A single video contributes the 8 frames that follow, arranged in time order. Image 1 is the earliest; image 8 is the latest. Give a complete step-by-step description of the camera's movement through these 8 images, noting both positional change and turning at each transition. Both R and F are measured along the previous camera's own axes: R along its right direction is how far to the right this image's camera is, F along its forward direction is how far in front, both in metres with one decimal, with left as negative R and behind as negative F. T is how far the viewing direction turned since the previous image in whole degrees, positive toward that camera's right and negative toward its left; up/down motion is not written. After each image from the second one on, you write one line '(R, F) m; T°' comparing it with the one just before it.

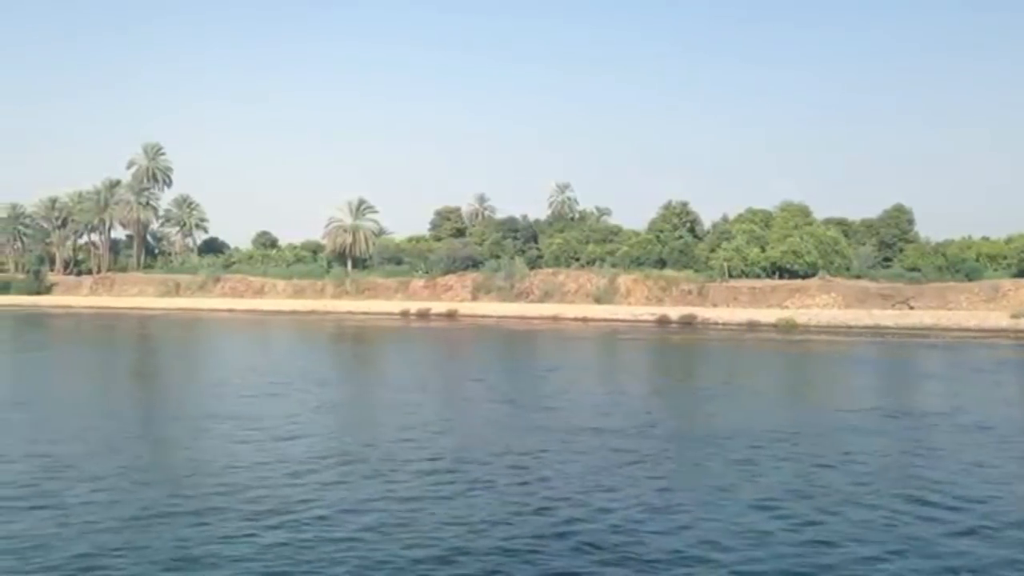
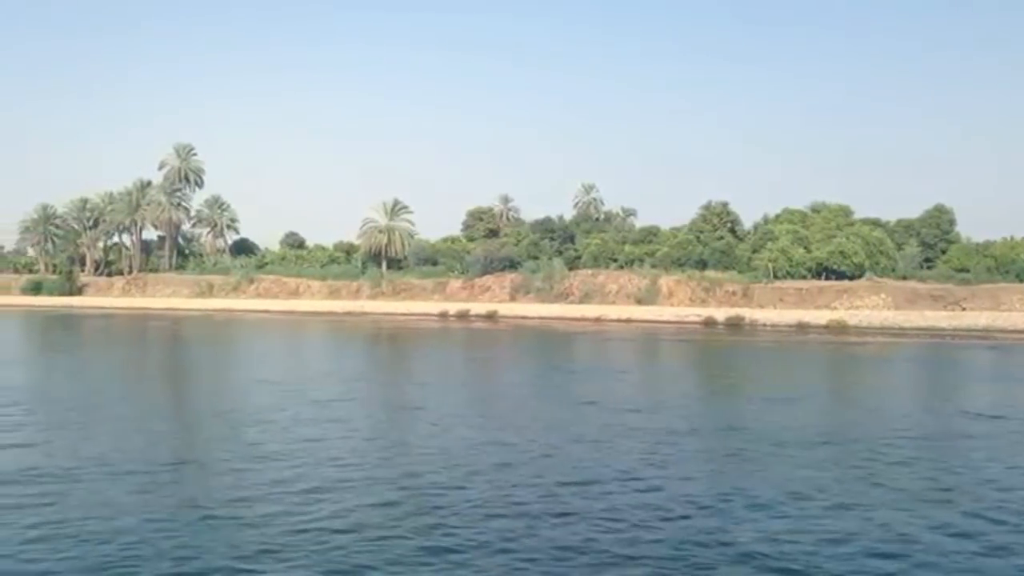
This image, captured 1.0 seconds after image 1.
(-1.0, +0.2) m; -1°
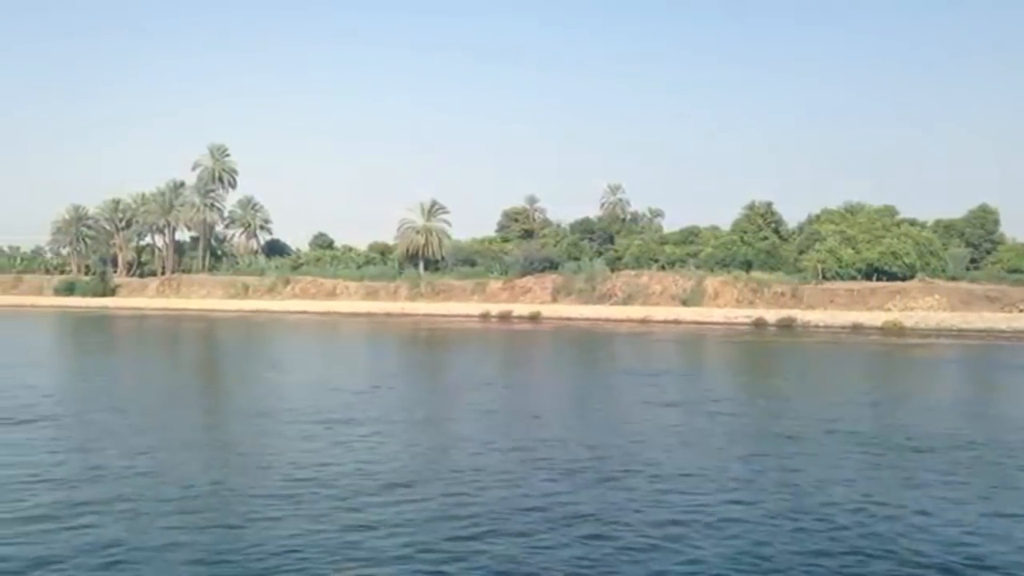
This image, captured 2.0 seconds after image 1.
(-1.1, +0.2) m; -1°
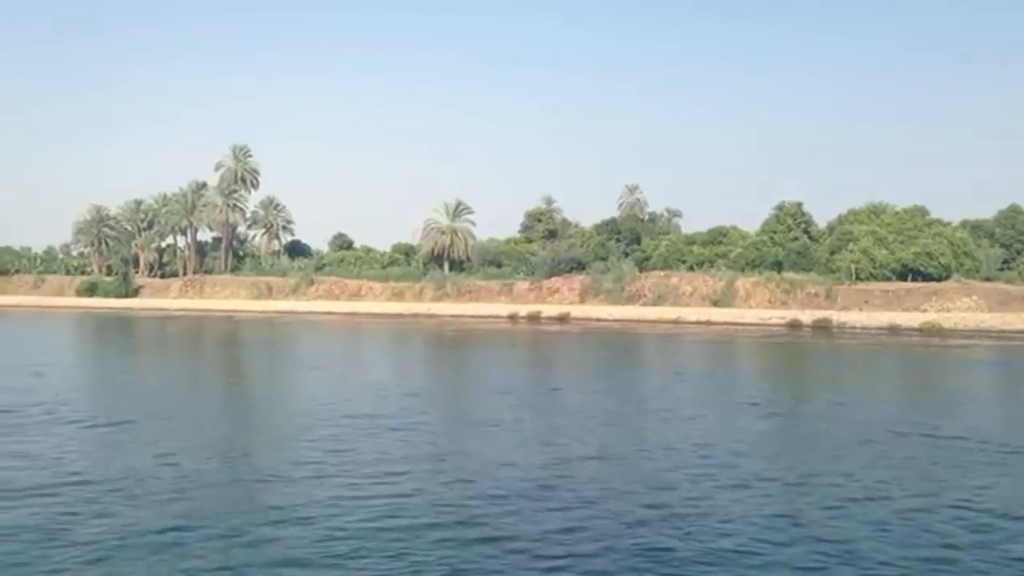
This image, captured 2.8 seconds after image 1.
(-0.7, +0.2) m; 0°
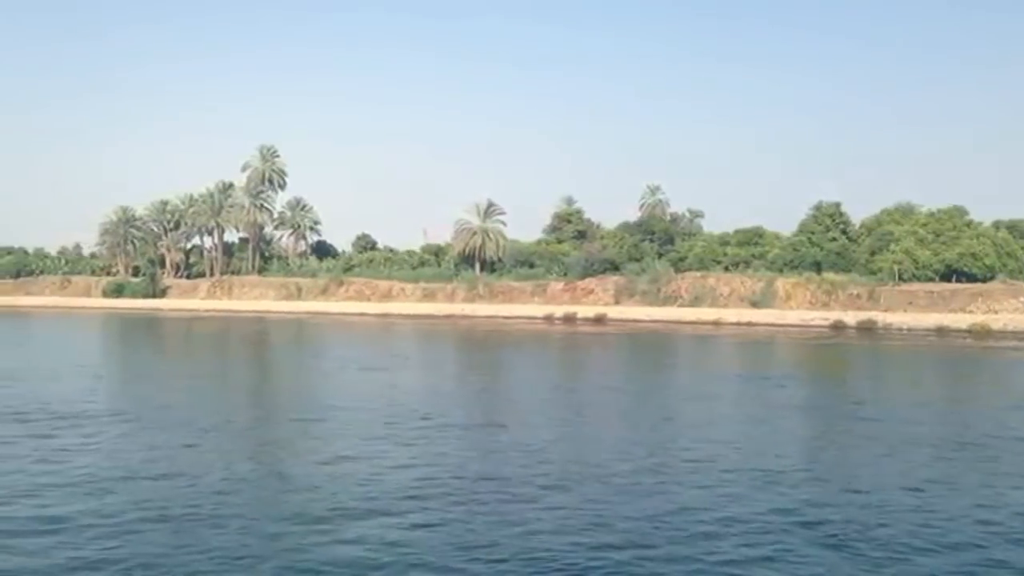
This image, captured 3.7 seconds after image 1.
(-0.9, +0.2) m; 0°
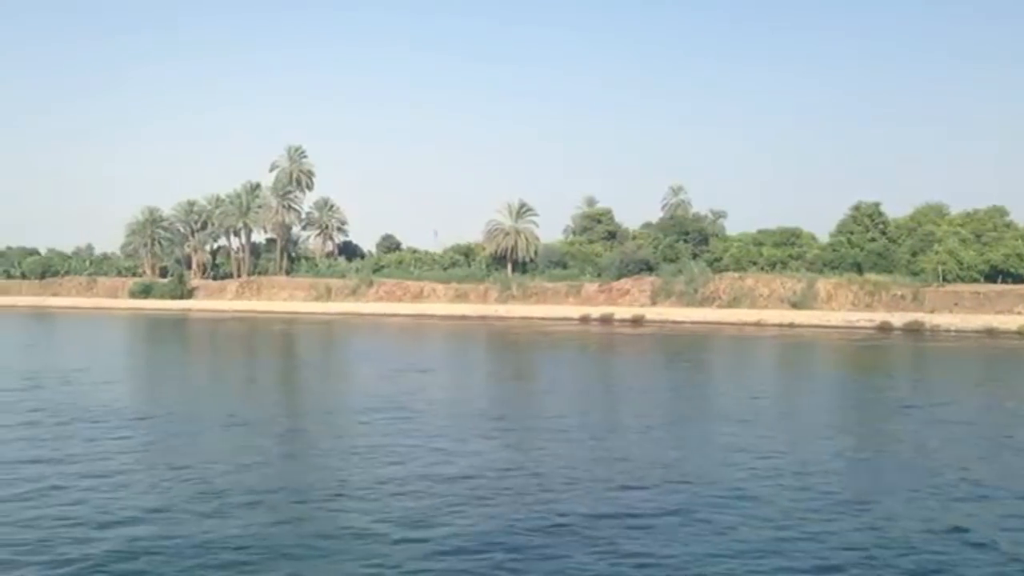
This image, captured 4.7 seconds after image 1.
(-0.9, +0.2) m; -1°
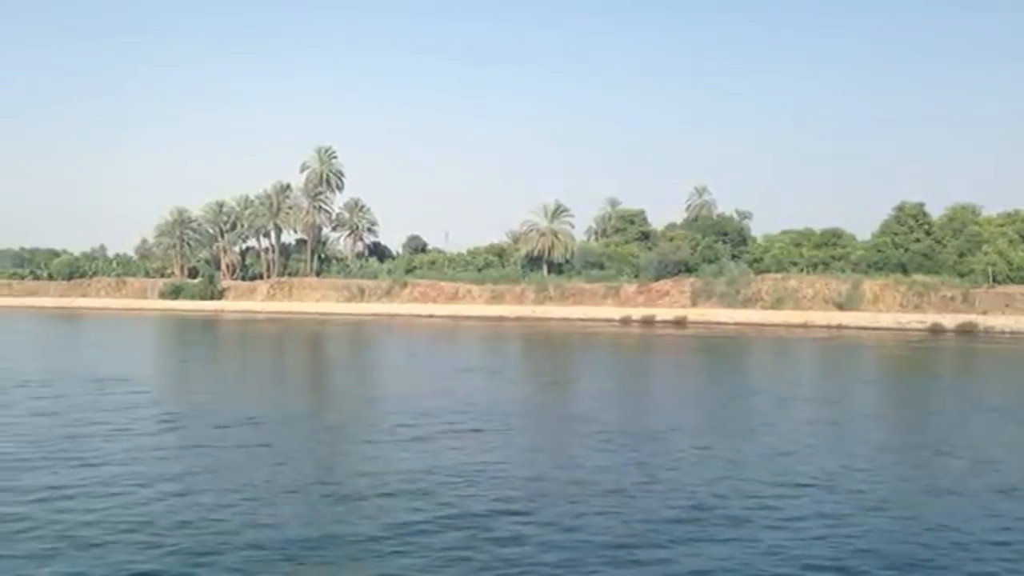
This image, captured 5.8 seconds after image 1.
(-1.1, +0.2) m; -1°
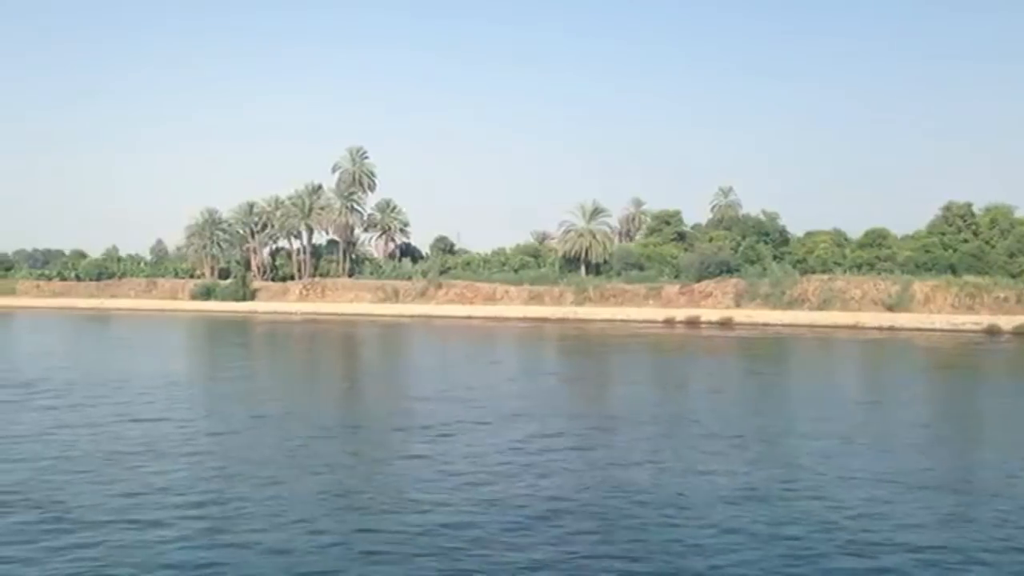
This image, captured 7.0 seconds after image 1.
(-1.2, +0.2) m; 0°
